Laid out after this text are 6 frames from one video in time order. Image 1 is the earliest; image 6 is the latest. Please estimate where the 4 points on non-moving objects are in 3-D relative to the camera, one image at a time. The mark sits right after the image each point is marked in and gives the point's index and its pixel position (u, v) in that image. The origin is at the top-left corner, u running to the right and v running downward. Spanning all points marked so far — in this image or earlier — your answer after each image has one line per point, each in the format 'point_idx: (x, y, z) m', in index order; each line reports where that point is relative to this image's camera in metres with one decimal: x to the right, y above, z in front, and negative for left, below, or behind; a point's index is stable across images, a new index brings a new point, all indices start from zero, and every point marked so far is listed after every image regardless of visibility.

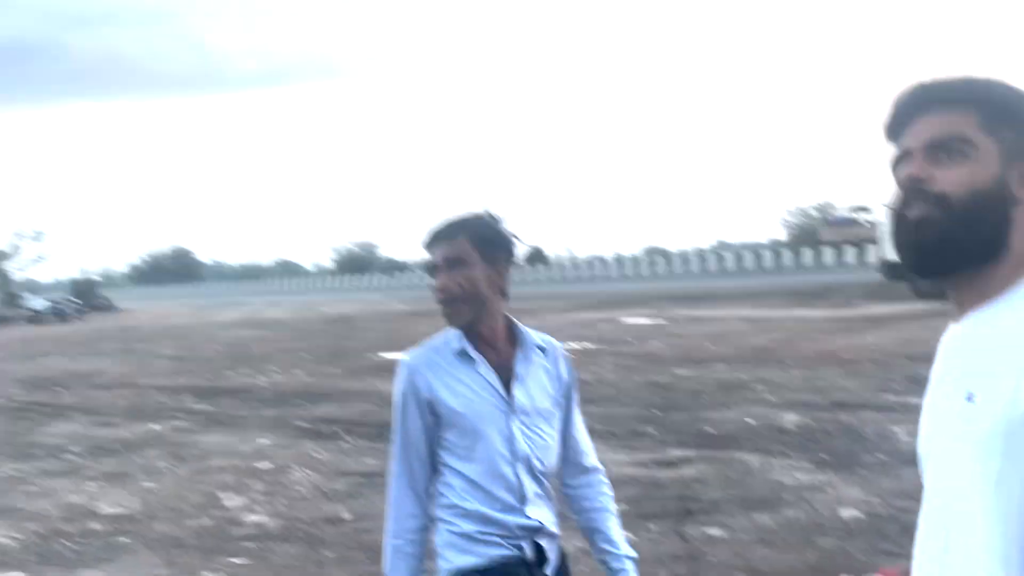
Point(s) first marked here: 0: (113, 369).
0: (-12.6, -1.4, +16.5) m
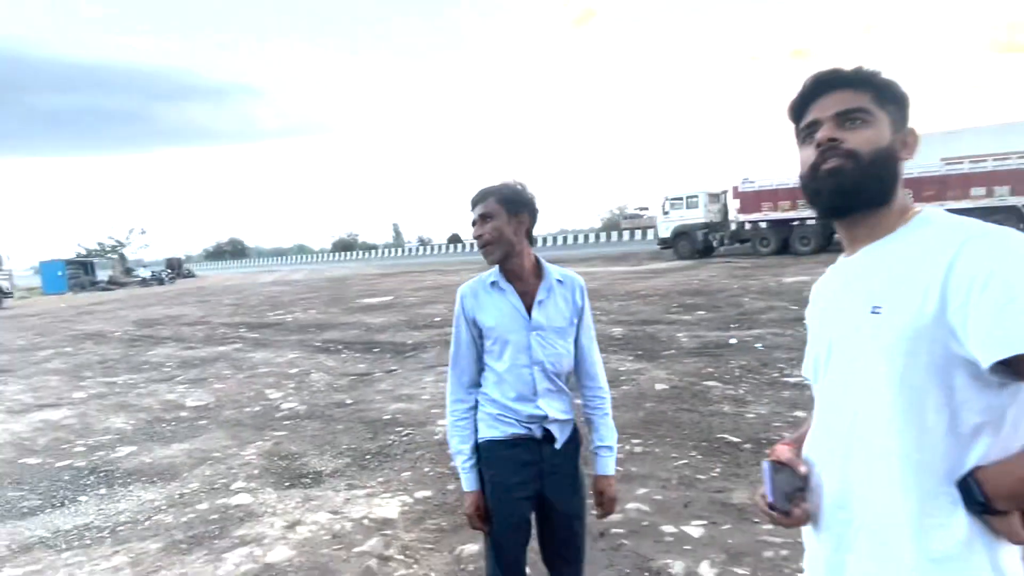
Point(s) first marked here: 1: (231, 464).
0: (-14.0, -0.4, +17.5) m
1: (-2.4, -1.5, +4.0) m
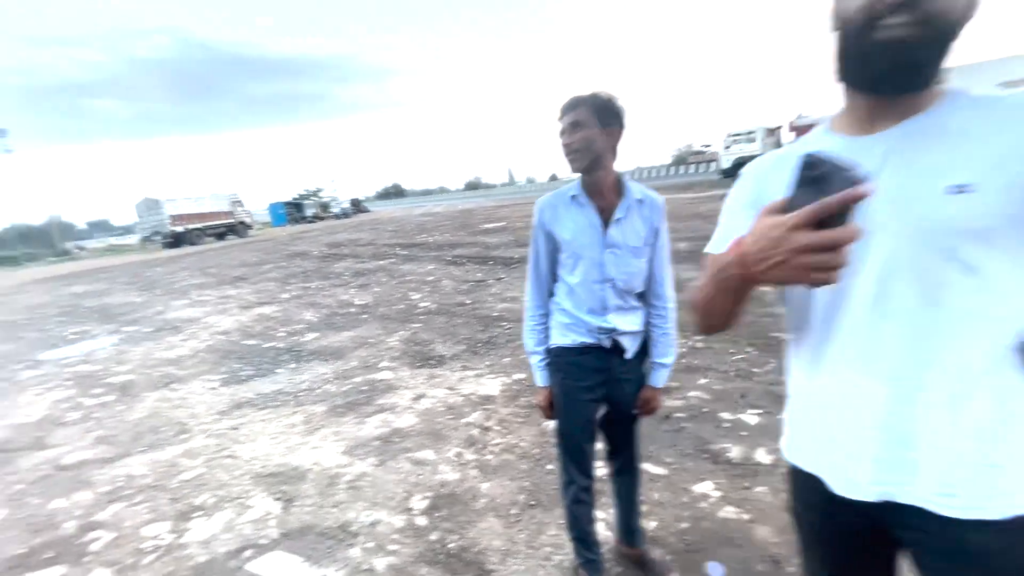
0: (-11.1, +1.7, +20.6) m
1: (-1.5, -0.7, +5.7) m
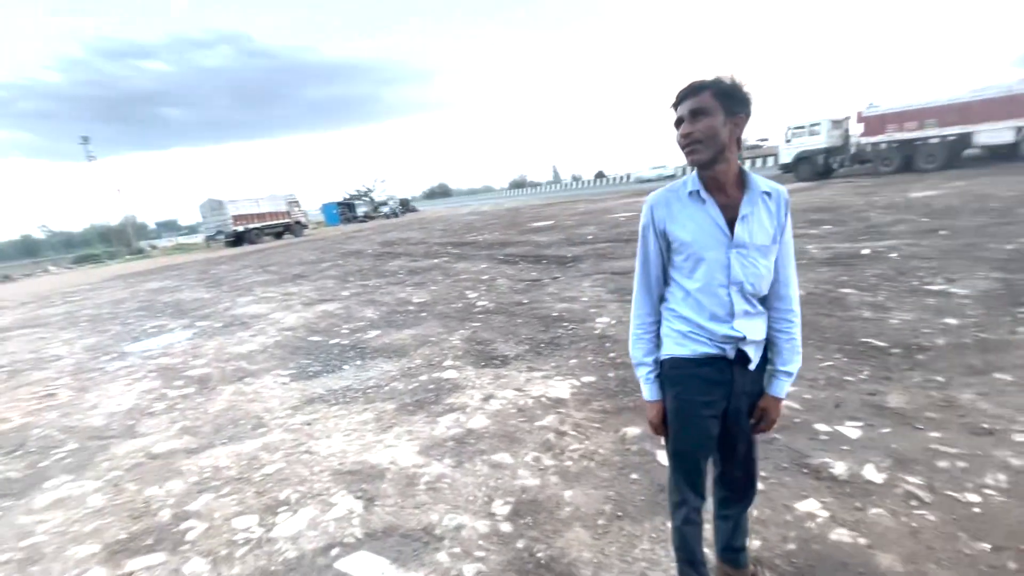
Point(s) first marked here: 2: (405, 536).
0: (-9.0, +1.8, +21.4) m
1: (-0.8, -0.7, +5.7) m
2: (-0.5, -1.3, +2.5) m
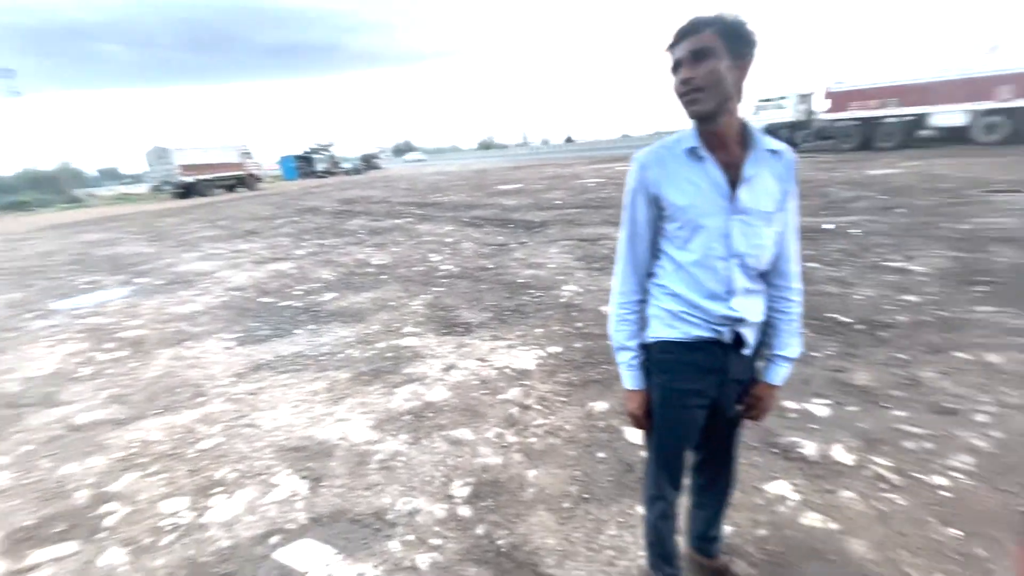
0: (-10.5, +3.6, +20.2) m
1: (-1.2, -0.3, +5.4) m
2: (-0.7, -1.1, +2.3) m
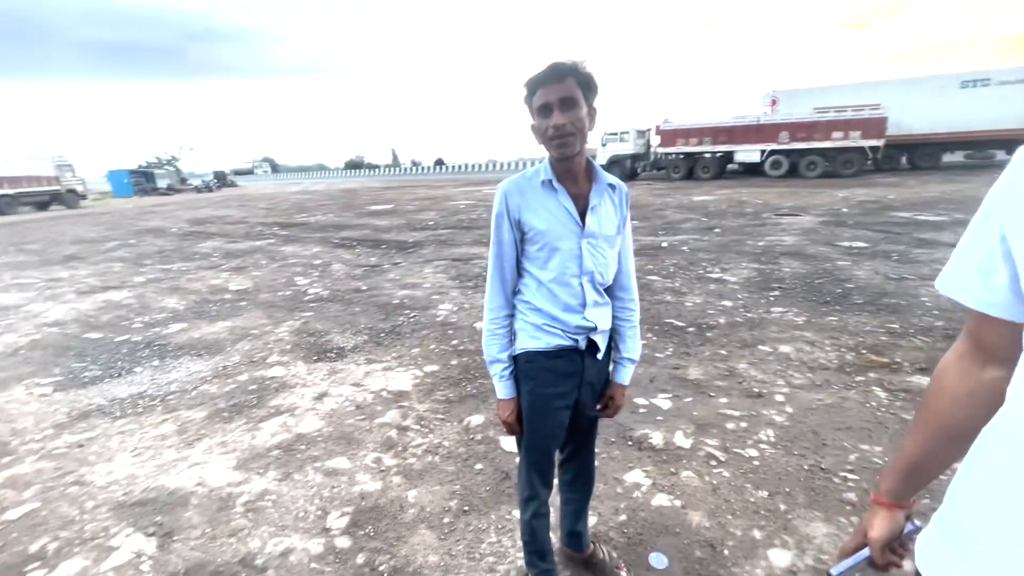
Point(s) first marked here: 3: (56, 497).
0: (-15.2, +2.4, +17.3) m
1: (-2.5, -0.5, +5.0) m
2: (-1.3, -1.2, +2.1) m
3: (-2.5, -1.1, +2.7) m
